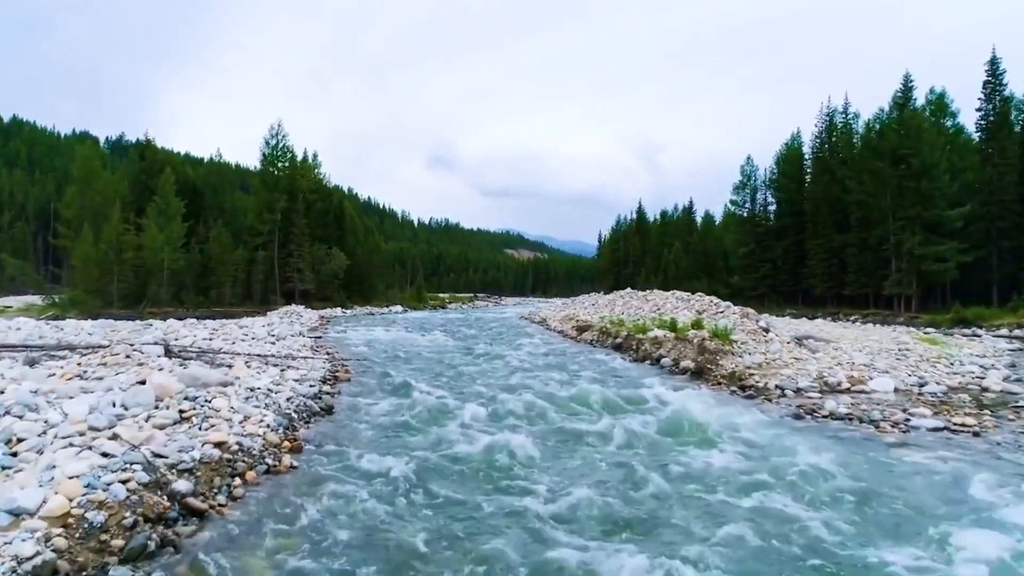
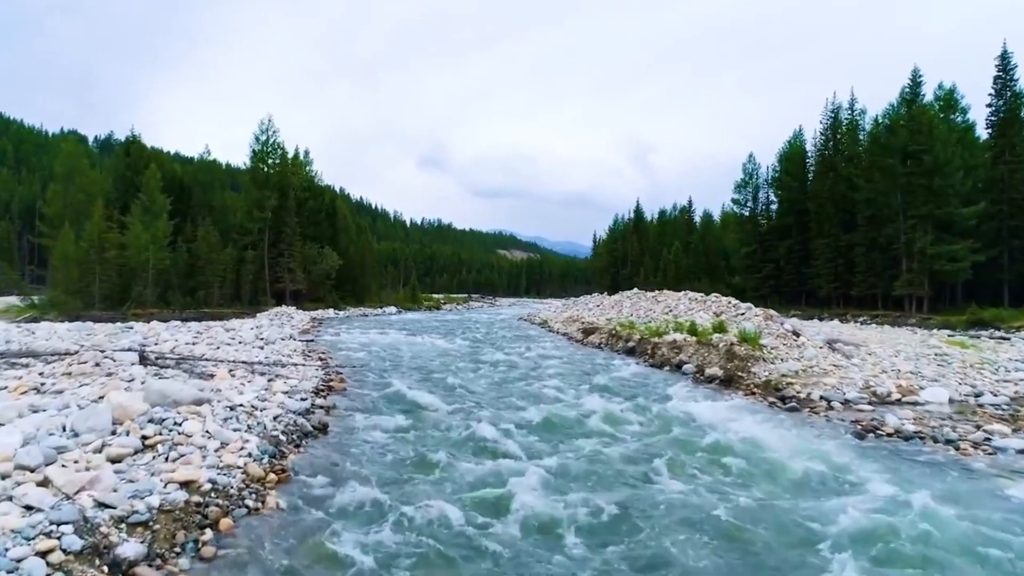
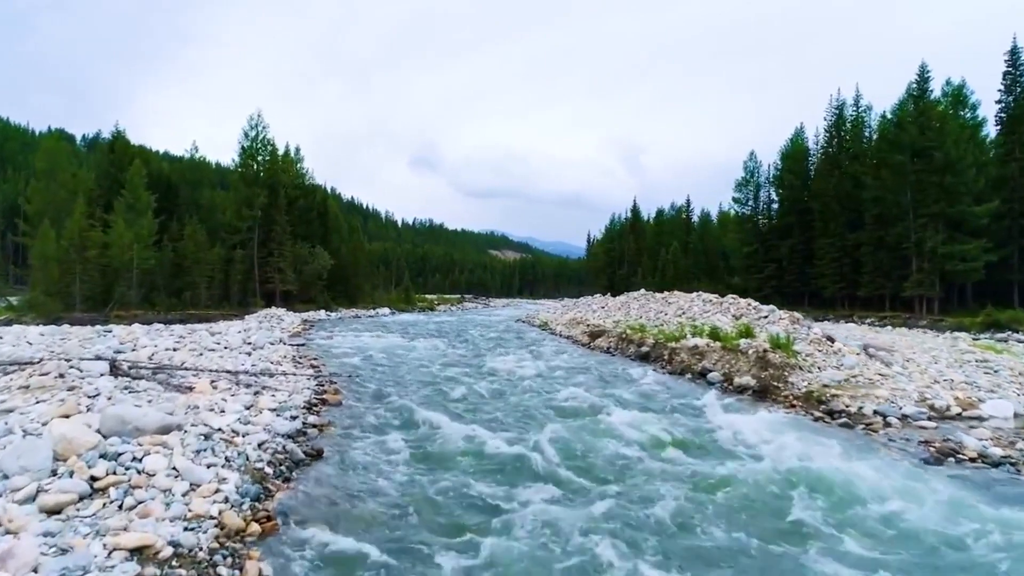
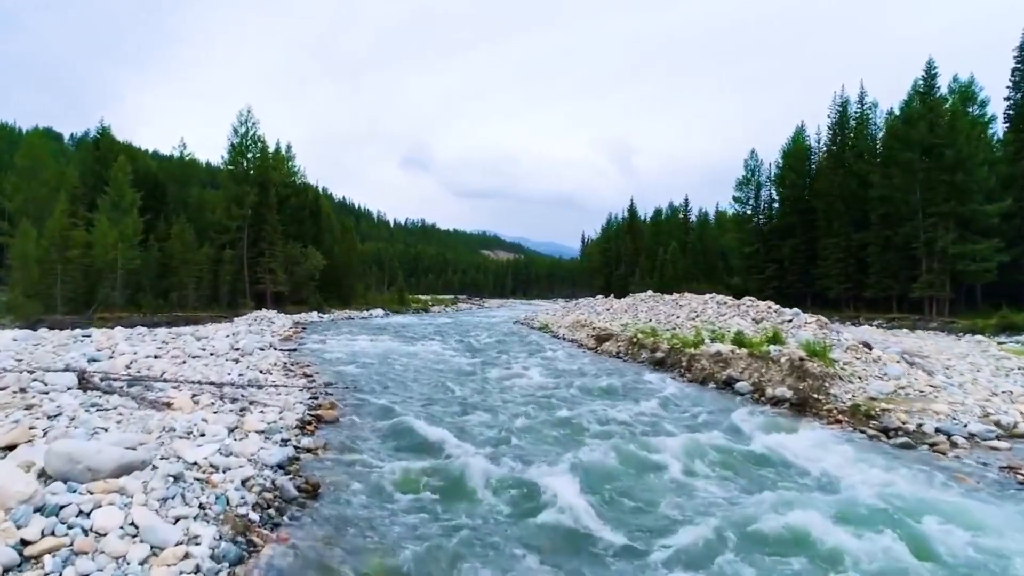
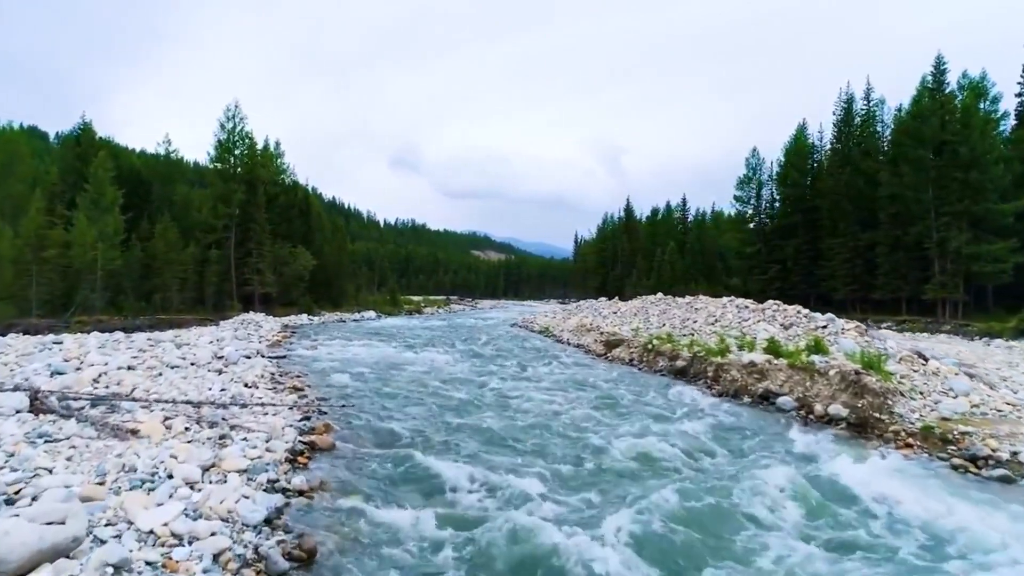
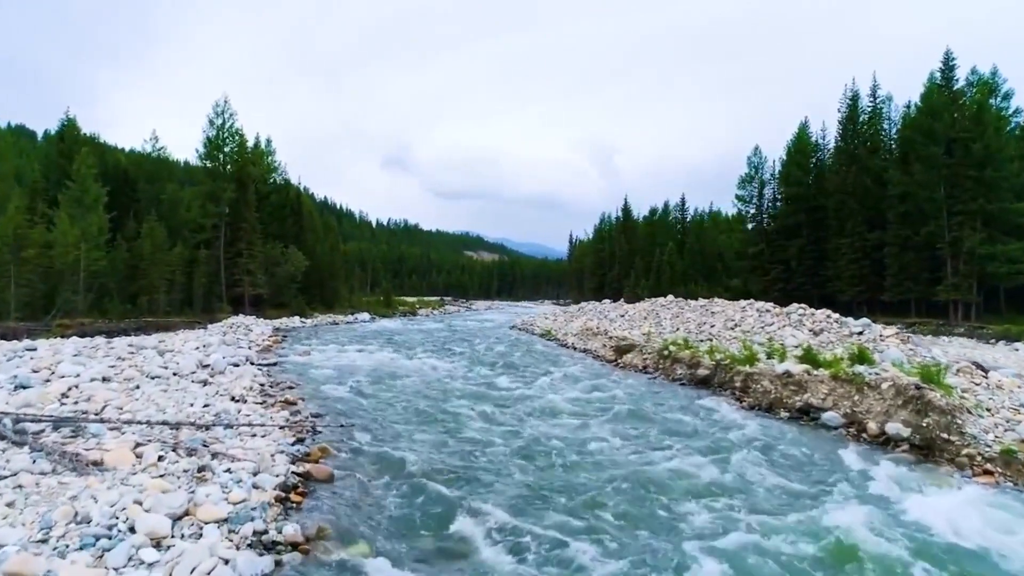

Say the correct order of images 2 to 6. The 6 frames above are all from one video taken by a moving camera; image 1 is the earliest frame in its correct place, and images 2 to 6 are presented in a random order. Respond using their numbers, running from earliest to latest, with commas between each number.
2, 3, 4, 5, 6
